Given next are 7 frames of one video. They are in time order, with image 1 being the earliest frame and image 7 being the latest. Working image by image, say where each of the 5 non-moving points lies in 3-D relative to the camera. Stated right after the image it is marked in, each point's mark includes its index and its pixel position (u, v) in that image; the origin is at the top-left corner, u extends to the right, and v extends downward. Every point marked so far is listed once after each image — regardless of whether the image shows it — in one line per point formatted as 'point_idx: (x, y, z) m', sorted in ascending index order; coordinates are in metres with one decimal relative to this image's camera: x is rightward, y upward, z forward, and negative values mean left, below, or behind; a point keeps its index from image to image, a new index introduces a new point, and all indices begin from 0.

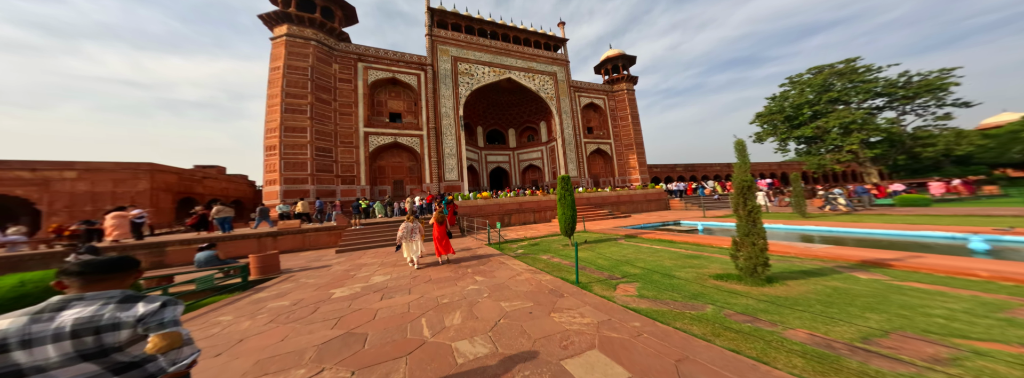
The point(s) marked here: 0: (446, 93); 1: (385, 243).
0: (-4.9, +7.3, +17.8) m
1: (-4.2, -1.8, +7.7) m
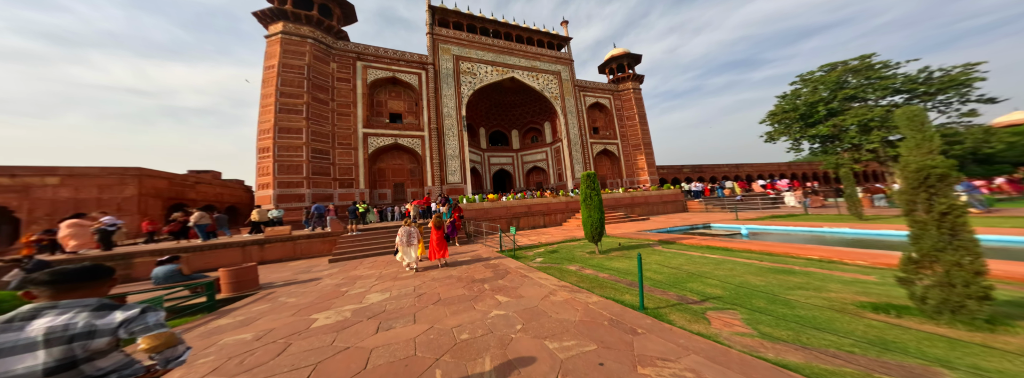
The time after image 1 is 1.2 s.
0: (-4.6, +7.1, +17.3) m
1: (-3.9, -1.9, +7.0) m
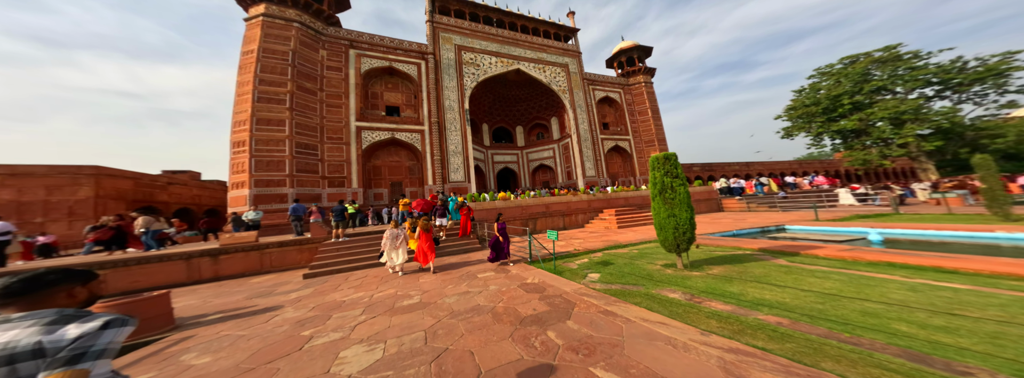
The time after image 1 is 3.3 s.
0: (-4.2, +7.1, +15.9) m
1: (-3.2, -1.7, +5.5) m
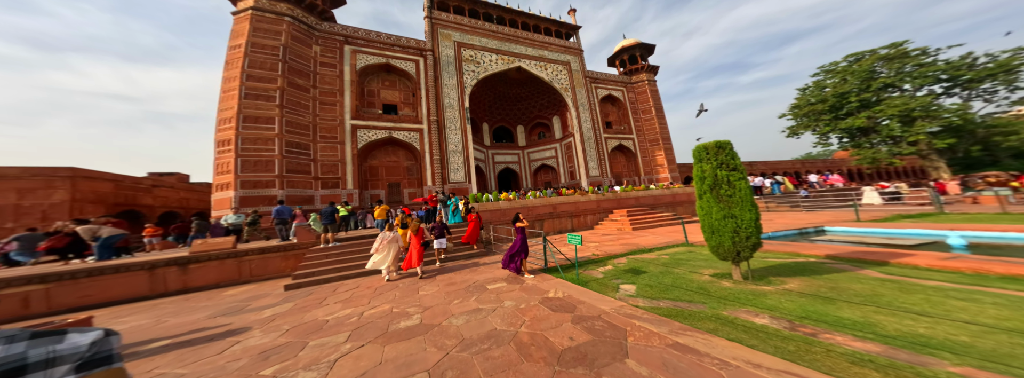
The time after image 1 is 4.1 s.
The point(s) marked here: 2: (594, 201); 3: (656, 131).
0: (-4.1, +7.0, +15.4) m
1: (-3.0, -1.7, +4.9) m
2: (+3.3, -0.5, +9.3) m
3: (+12.1, +4.9, +19.7) m
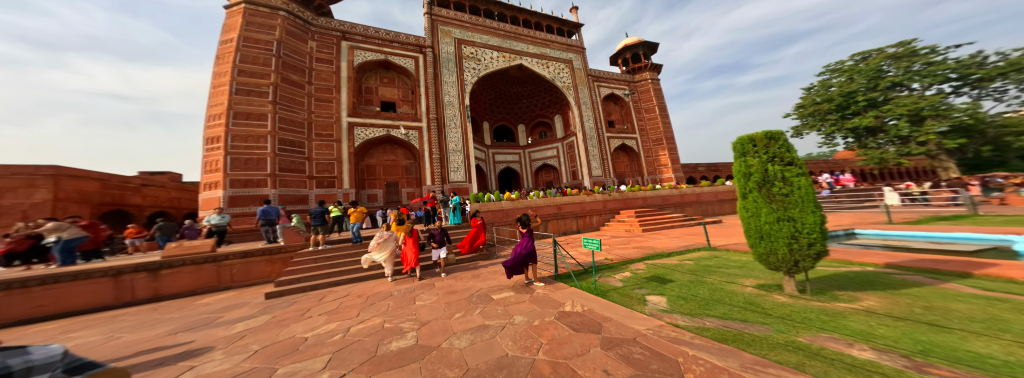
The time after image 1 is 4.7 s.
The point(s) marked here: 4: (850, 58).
0: (-4.0, +7.0, +15.0) m
1: (-2.9, -1.7, +4.5) m
2: (+3.4, -0.5, +8.9) m
3: (+12.2, +4.8, +19.3) m
4: (+26.6, +10.3, +18.4) m
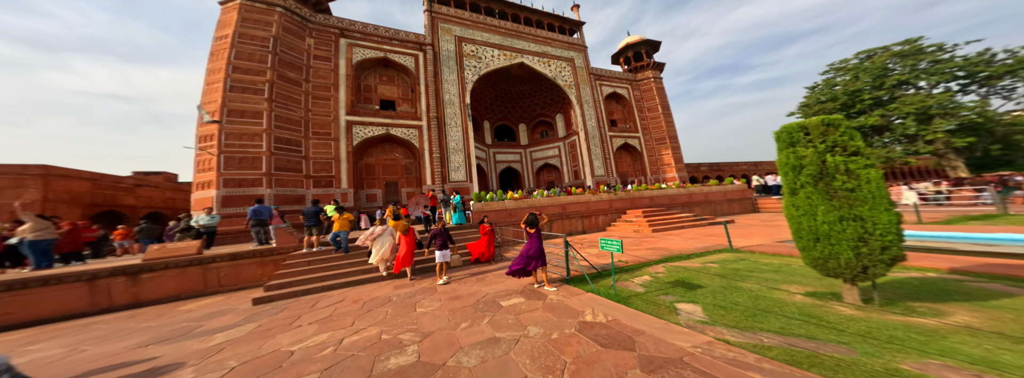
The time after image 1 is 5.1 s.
0: (-3.9, +7.0, +14.7) m
1: (-2.8, -1.6, +4.2) m
2: (+3.5, -0.4, +8.6) m
3: (+12.2, +4.8, +19.1) m
4: (+26.7, +10.3, +18.2) m
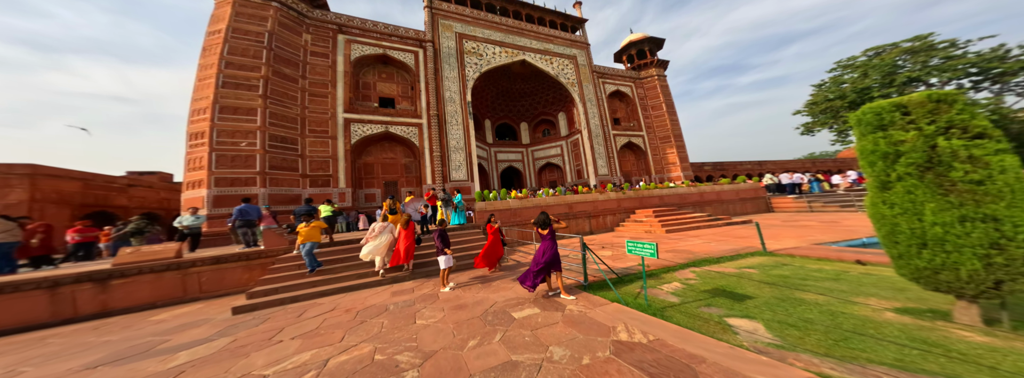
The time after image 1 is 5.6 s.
0: (-3.8, +7.0, +14.4) m
1: (-2.6, -1.6, +3.9) m
2: (+3.6, -0.4, +8.3) m
3: (+12.4, +4.9, +18.8) m
4: (+26.8, +10.4, +17.9) m
